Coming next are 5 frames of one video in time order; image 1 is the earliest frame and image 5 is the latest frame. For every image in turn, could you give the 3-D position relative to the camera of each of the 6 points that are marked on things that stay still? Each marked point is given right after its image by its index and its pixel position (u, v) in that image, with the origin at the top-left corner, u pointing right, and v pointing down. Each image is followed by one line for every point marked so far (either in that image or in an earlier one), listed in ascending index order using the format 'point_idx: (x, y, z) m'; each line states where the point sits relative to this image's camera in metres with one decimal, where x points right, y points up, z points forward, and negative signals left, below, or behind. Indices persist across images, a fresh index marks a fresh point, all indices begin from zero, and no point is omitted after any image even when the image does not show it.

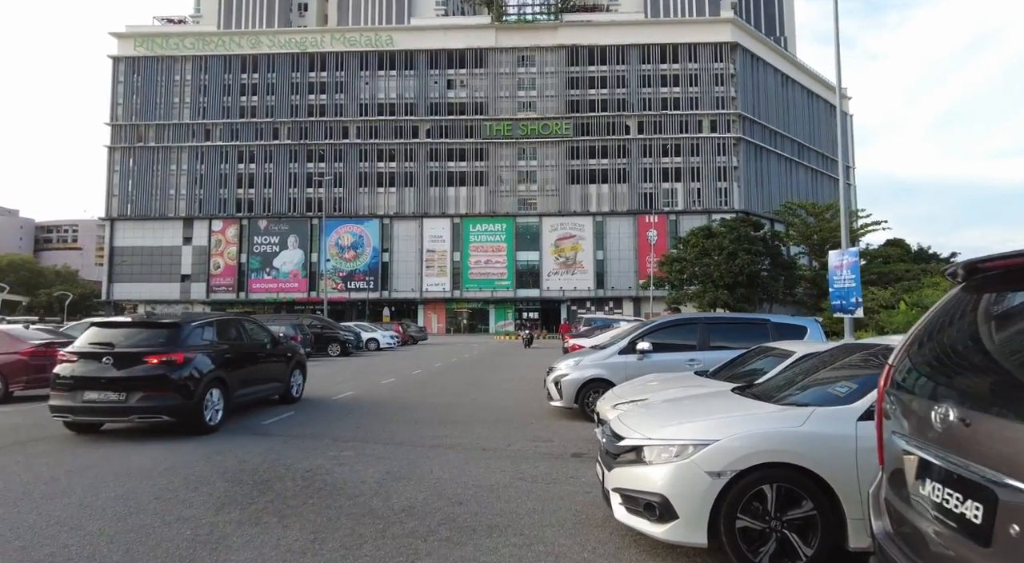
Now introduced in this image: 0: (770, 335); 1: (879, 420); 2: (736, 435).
0: (+3.3, -0.7, +8.3) m
1: (+1.4, -0.5, +2.4) m
2: (+1.2, -0.8, +3.4) m
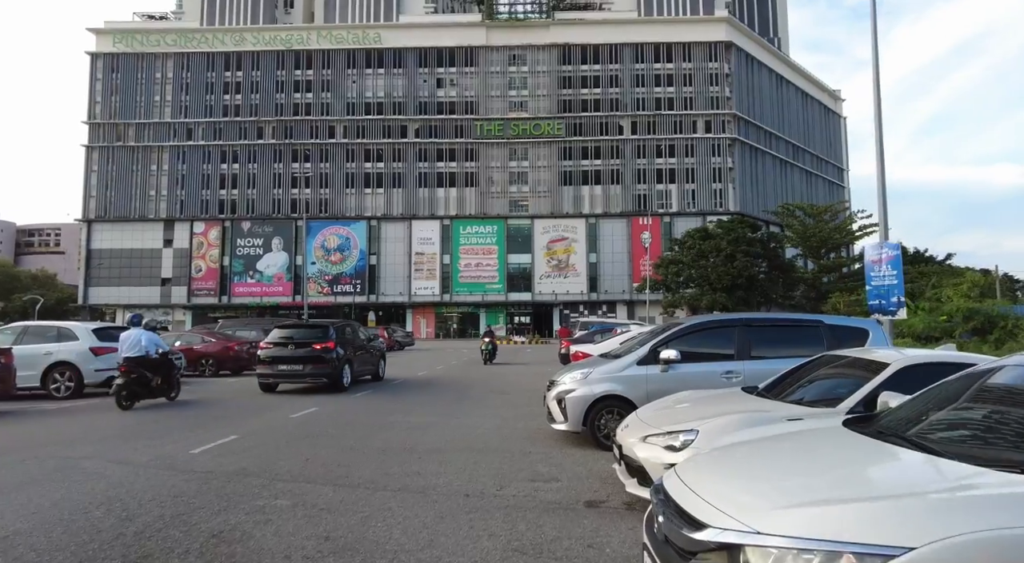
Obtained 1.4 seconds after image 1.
0: (+3.3, -0.6, +6.7) m
1: (+1.4, -0.4, +0.8) m
2: (+1.2, -0.7, +1.8) m
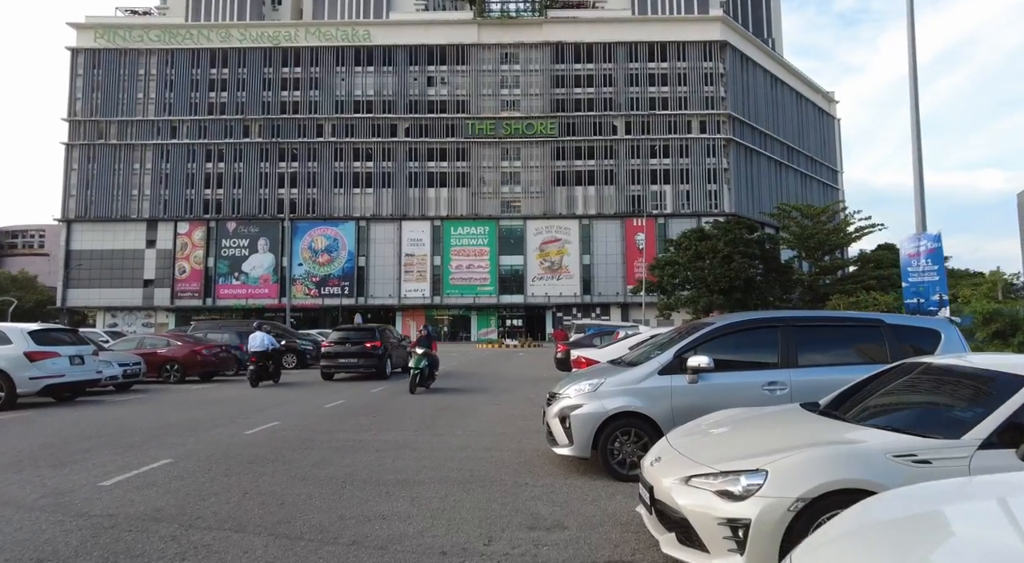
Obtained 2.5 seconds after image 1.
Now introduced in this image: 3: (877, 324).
0: (+3.2, -0.5, +5.5) m
1: (+1.4, -0.3, -0.4) m
2: (+1.2, -0.6, +0.5) m
3: (+3.2, -0.4, +5.6) m
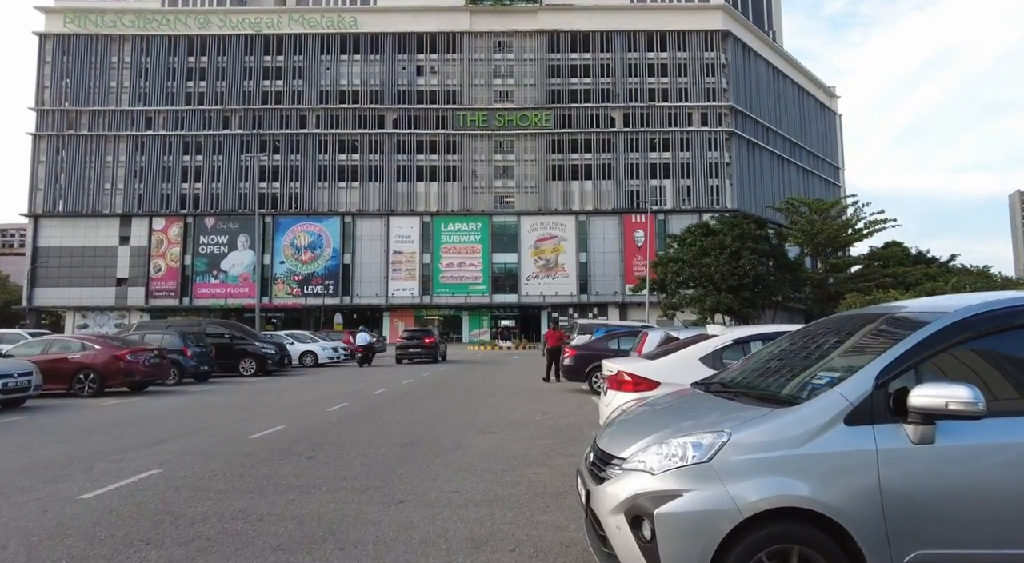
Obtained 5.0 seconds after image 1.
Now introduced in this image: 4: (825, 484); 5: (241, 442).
0: (+3.2, -0.3, +2.6) m
1: (+1.5, -0.1, -3.4) m
2: (+1.3, -0.4, -2.4) m
3: (+3.2, -0.2, +2.7) m
4: (+1.2, -0.8, +2.4) m
5: (-3.0, -1.8, +7.1) m
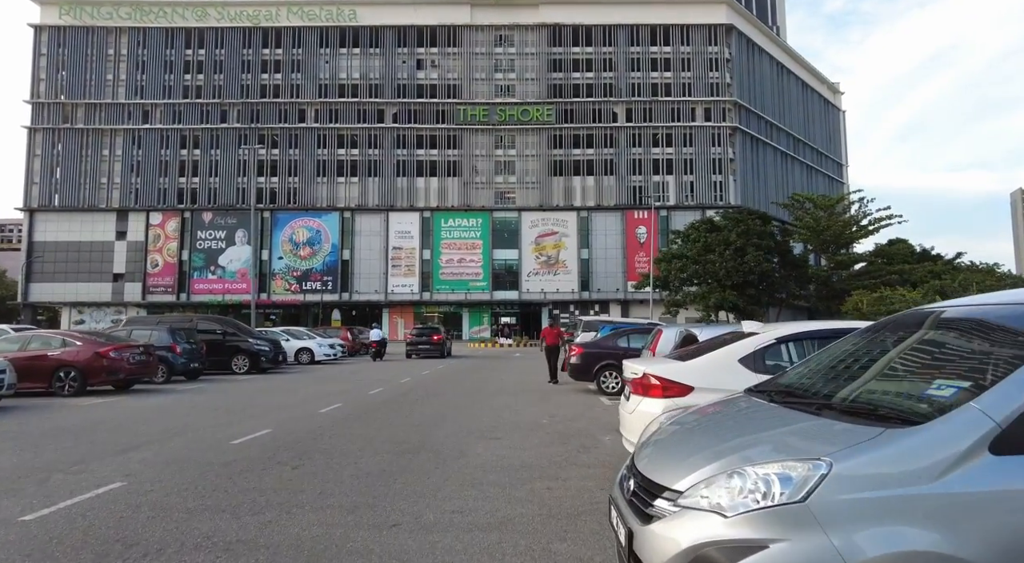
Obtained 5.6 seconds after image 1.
0: (+3.3, -0.3, +1.9) m
1: (+1.6, 0.0, -4.0) m
2: (+1.4, -0.3, -3.1) m
3: (+3.3, -0.1, +2.0) m
4: (+1.3, -0.7, +1.8) m
5: (-3.0, -1.7, +6.5) m
